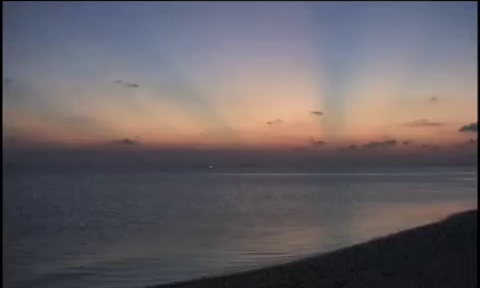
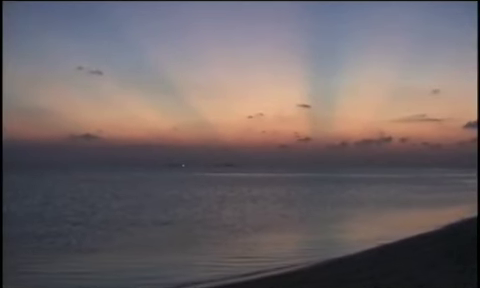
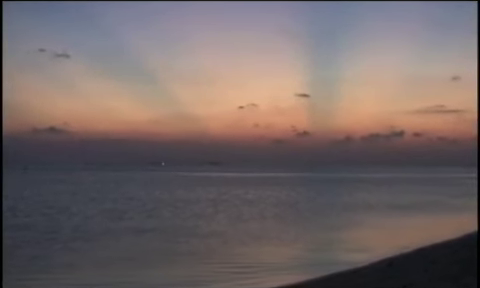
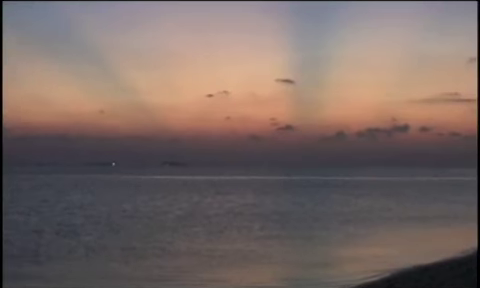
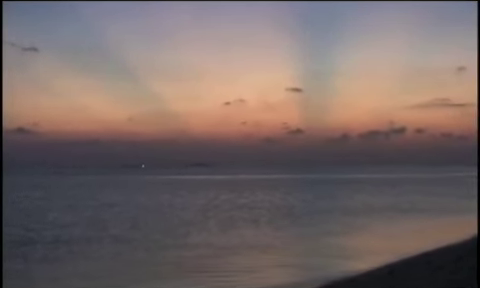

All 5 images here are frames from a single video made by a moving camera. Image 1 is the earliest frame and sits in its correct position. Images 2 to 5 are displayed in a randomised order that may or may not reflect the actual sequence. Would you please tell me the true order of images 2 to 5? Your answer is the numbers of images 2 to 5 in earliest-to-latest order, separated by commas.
2, 3, 5, 4
